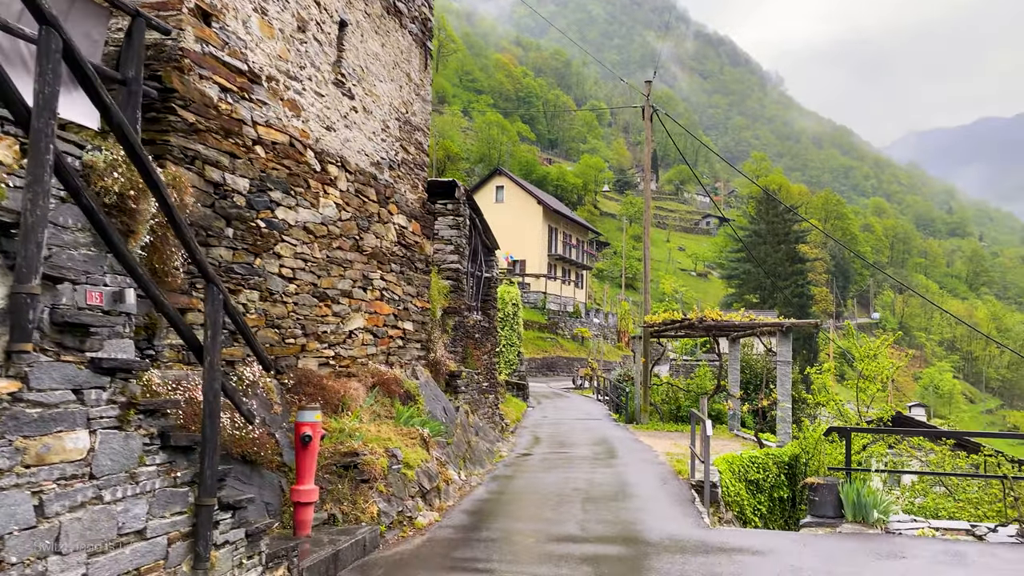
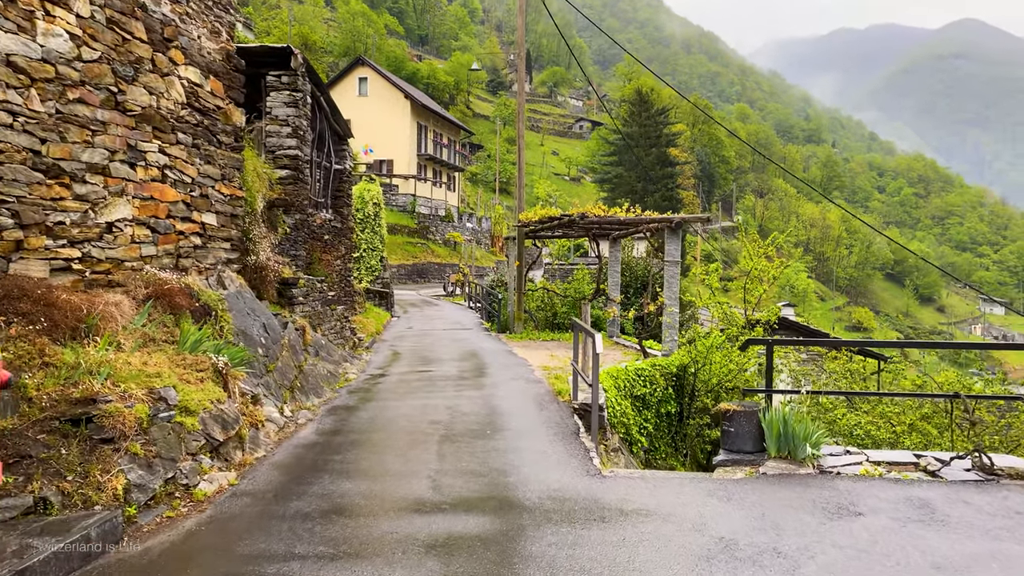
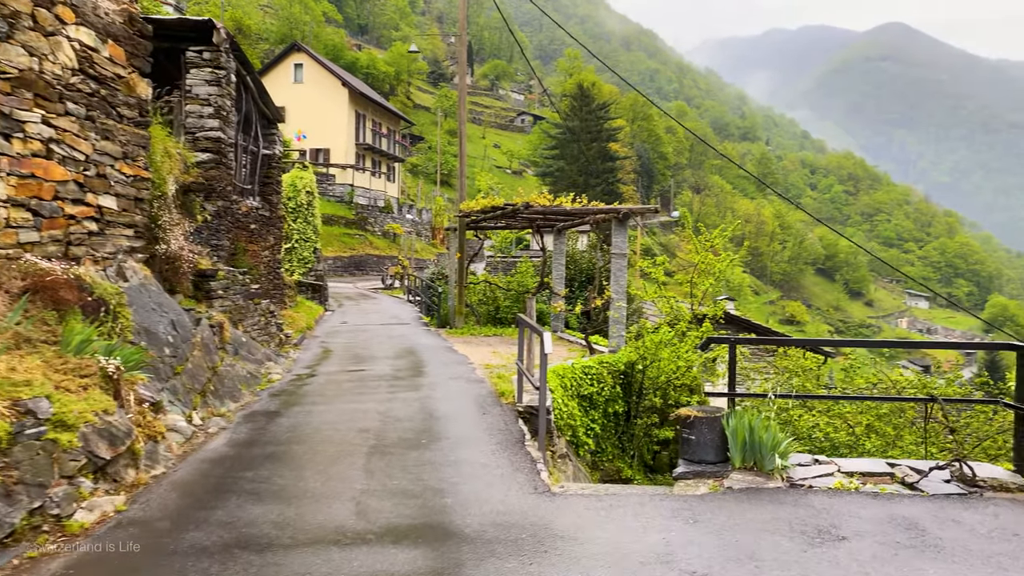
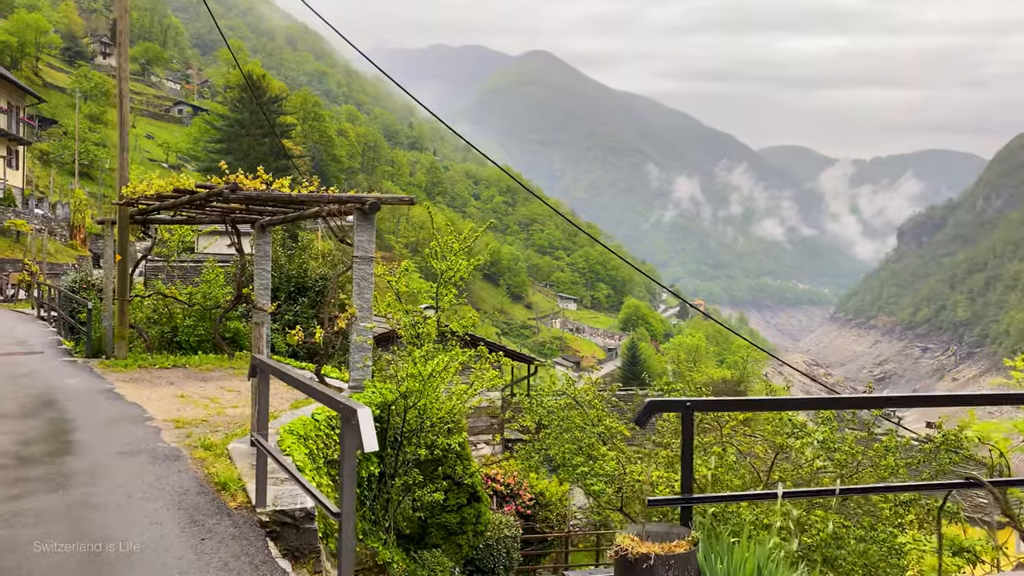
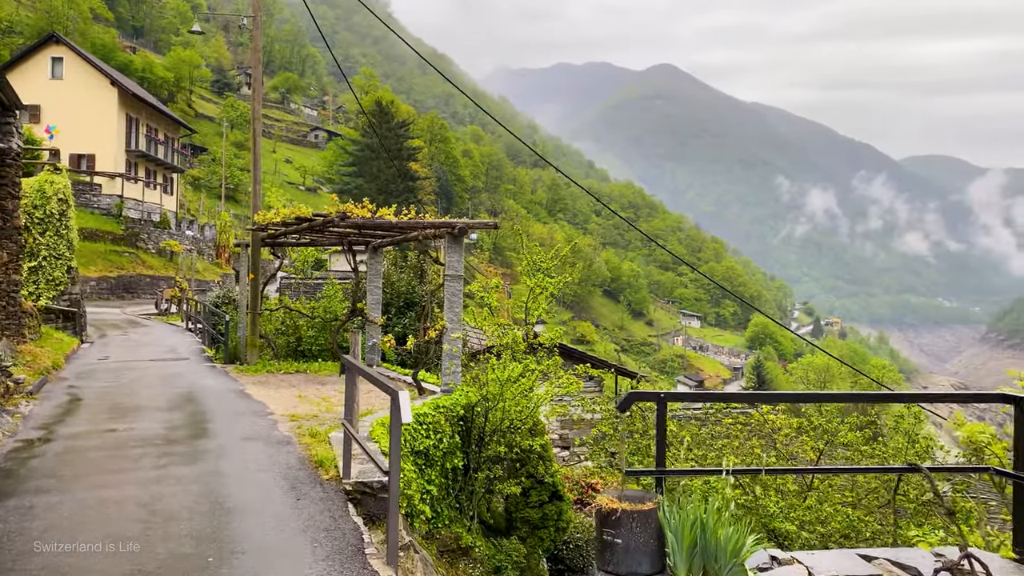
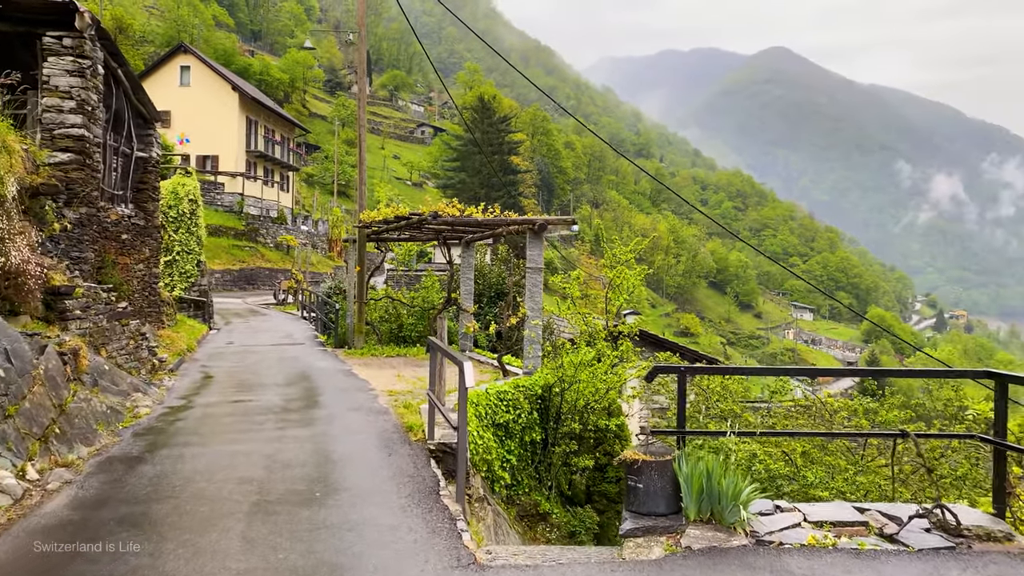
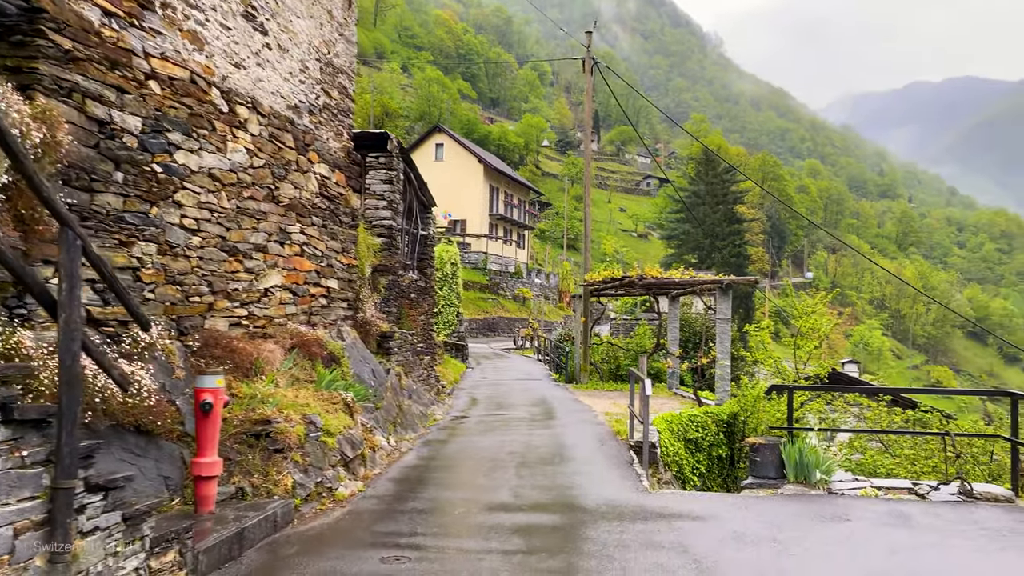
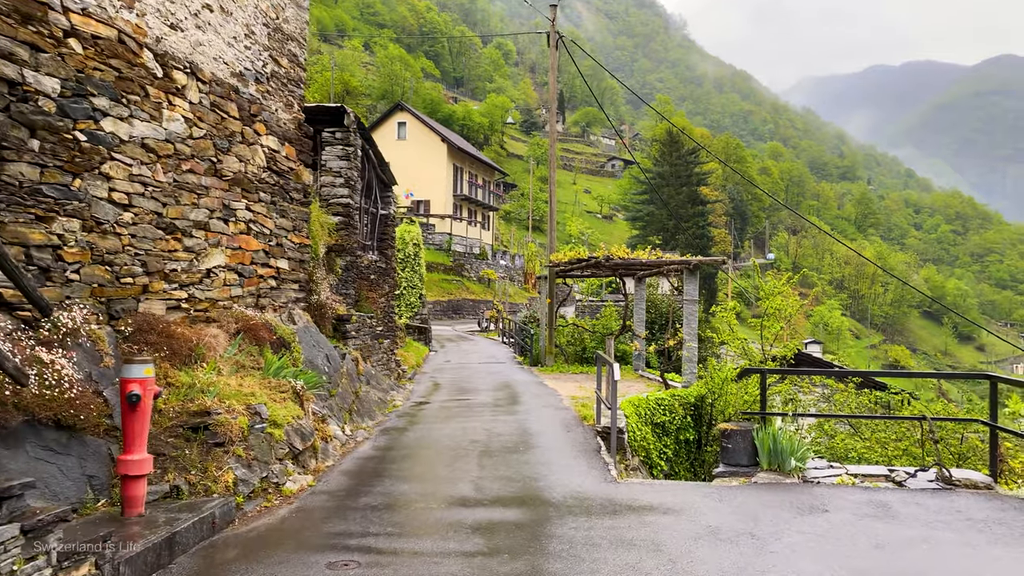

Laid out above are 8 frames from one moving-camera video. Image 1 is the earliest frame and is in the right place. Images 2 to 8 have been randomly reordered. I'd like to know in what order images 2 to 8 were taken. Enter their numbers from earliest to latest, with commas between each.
7, 8, 2, 3, 6, 5, 4
